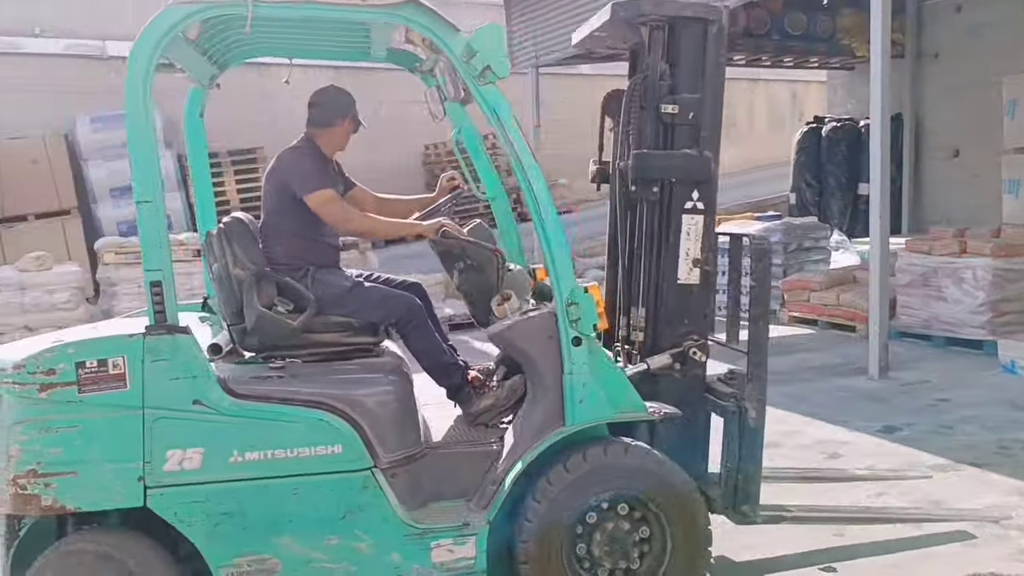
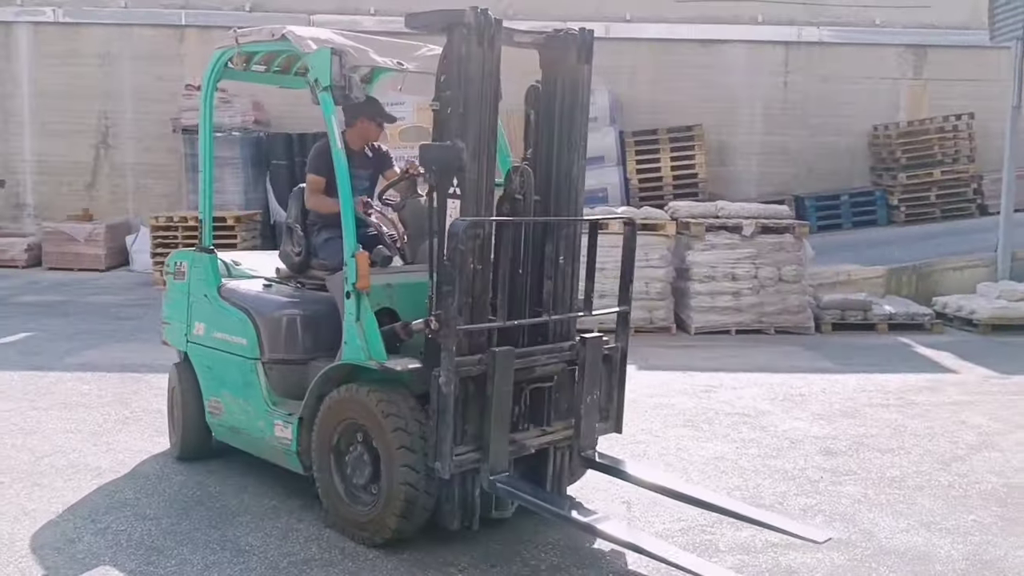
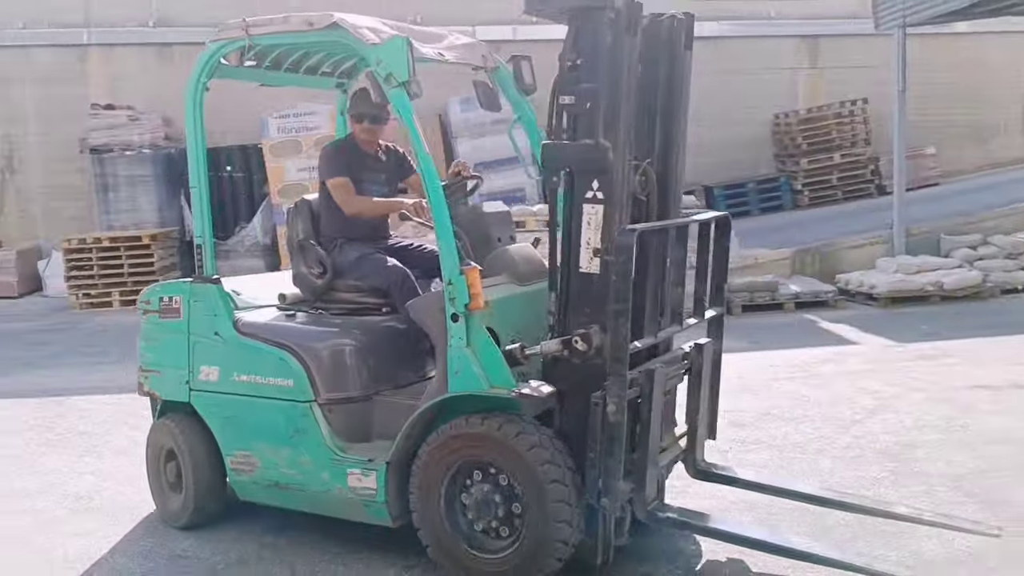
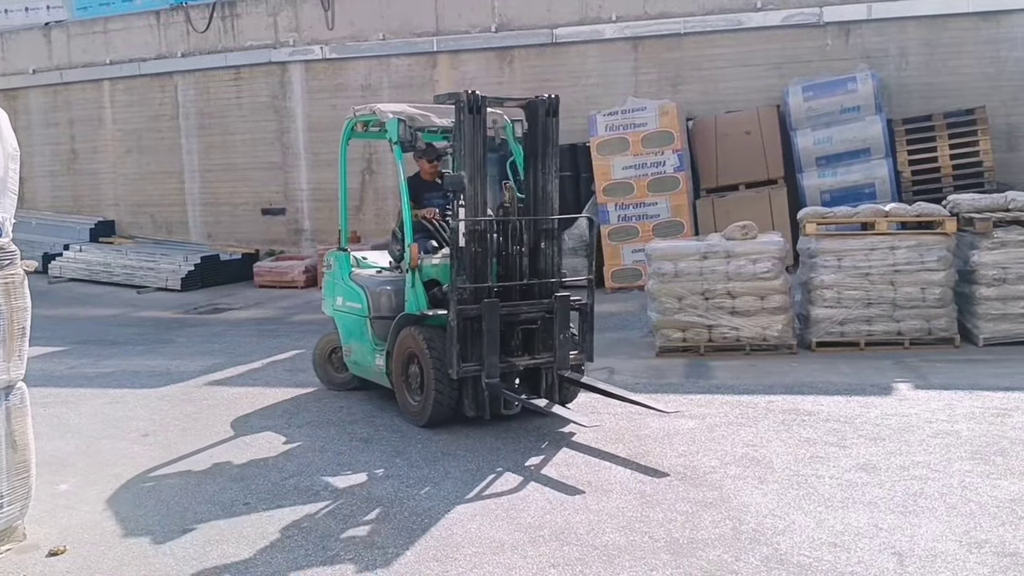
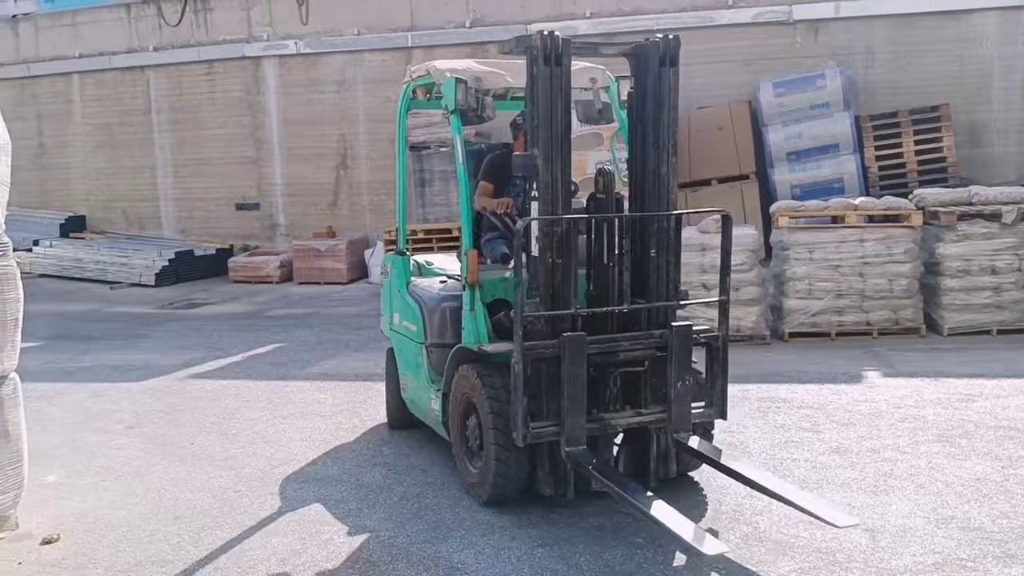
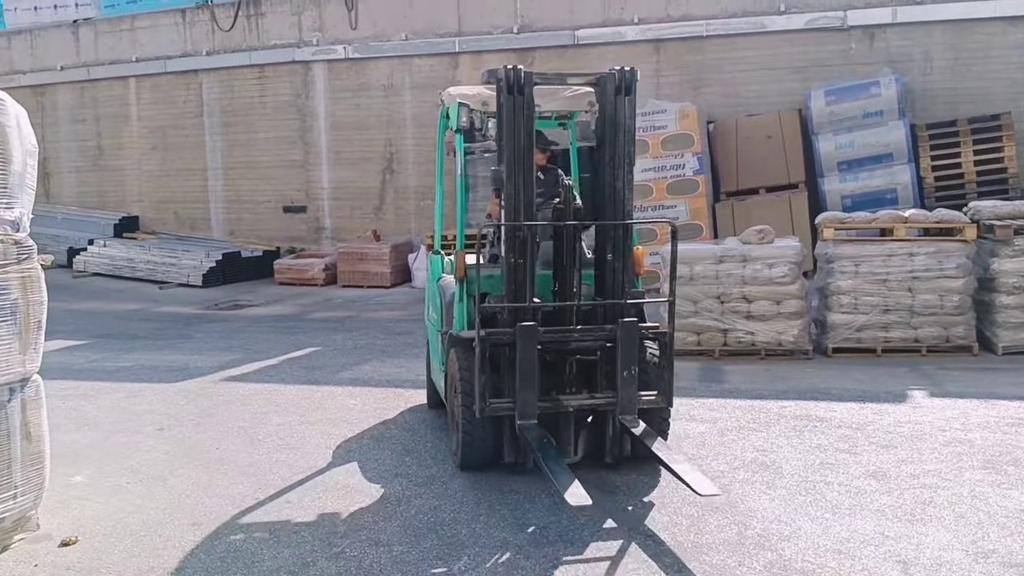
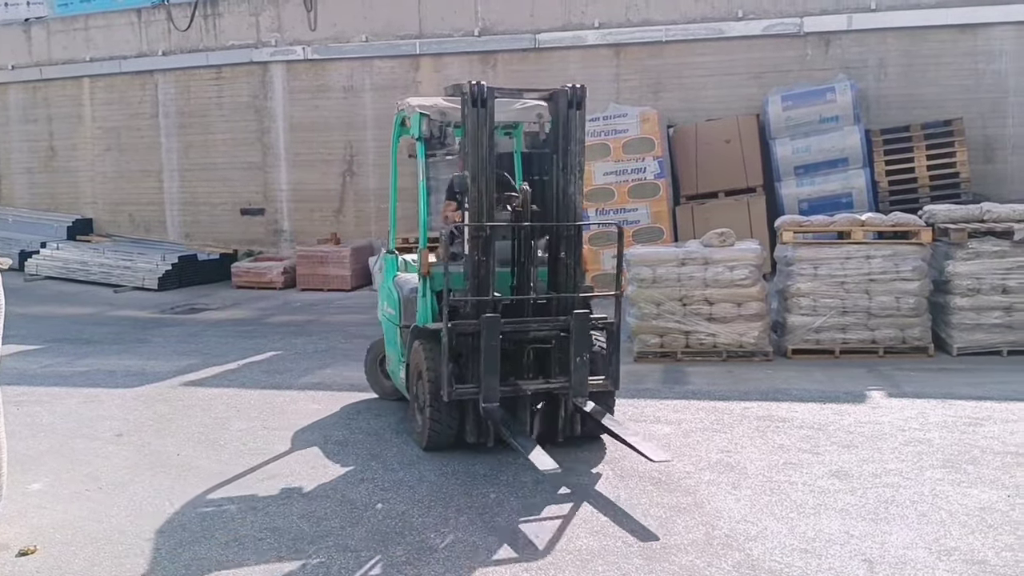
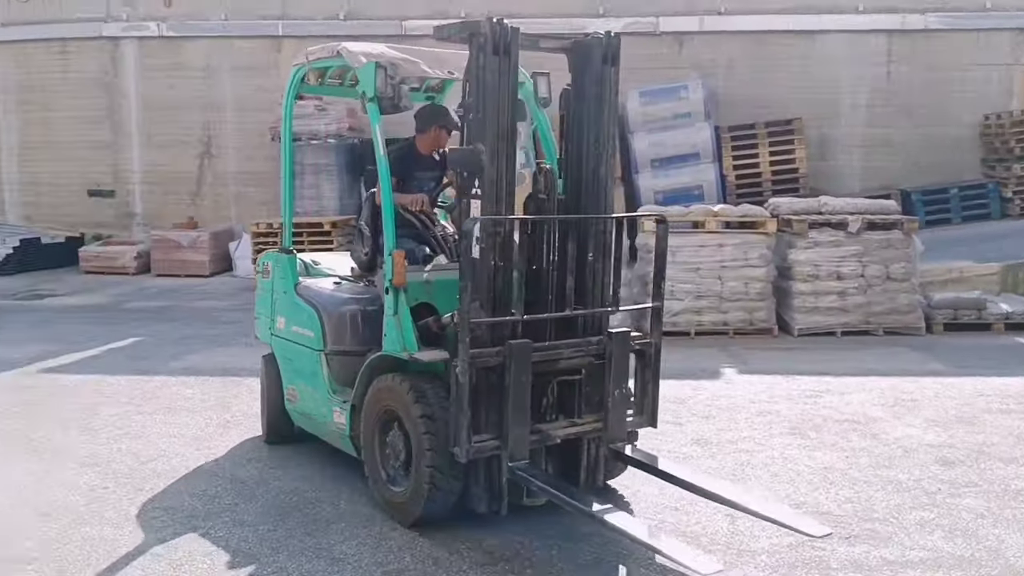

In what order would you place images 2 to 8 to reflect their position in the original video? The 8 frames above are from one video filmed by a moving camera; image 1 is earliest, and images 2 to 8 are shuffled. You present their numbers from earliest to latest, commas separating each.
3, 2, 8, 5, 6, 4, 7
